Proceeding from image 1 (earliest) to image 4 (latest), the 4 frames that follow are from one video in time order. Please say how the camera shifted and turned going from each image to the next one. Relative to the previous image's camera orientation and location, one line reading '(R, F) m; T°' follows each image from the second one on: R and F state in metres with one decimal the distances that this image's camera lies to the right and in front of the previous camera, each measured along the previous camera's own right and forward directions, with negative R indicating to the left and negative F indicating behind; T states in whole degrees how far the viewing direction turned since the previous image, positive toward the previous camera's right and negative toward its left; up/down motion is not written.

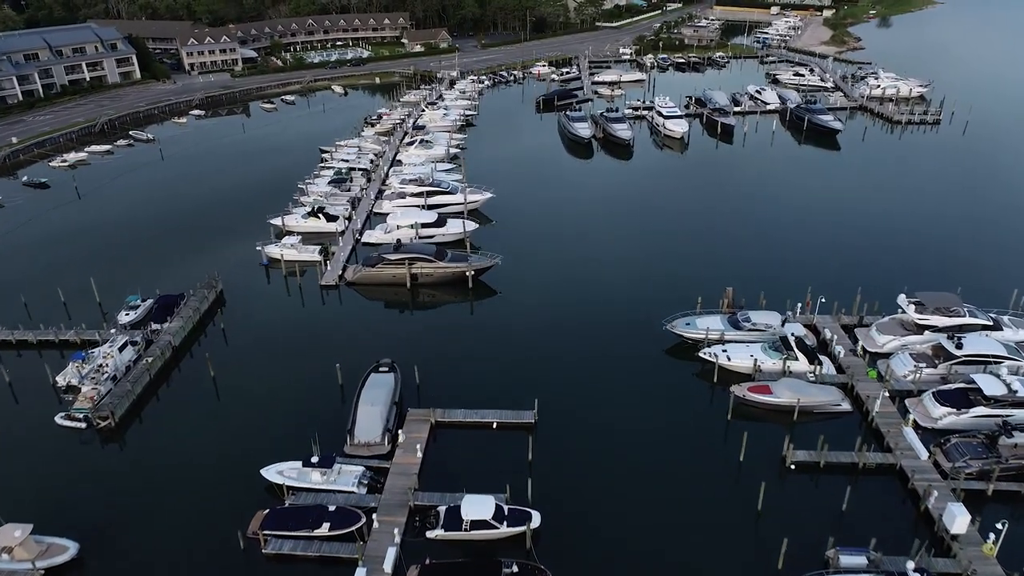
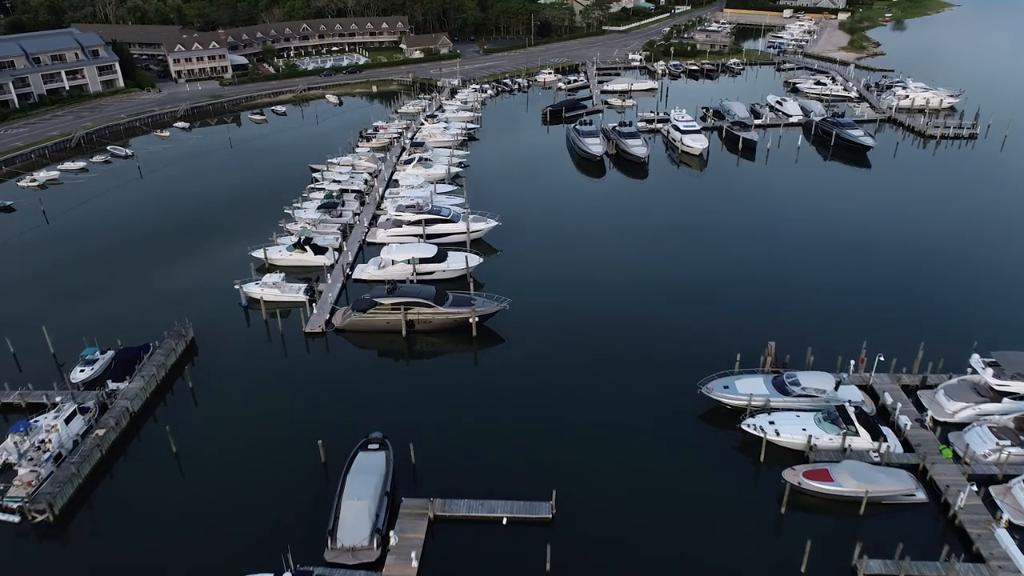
(-0.4, +3.8) m; 0°
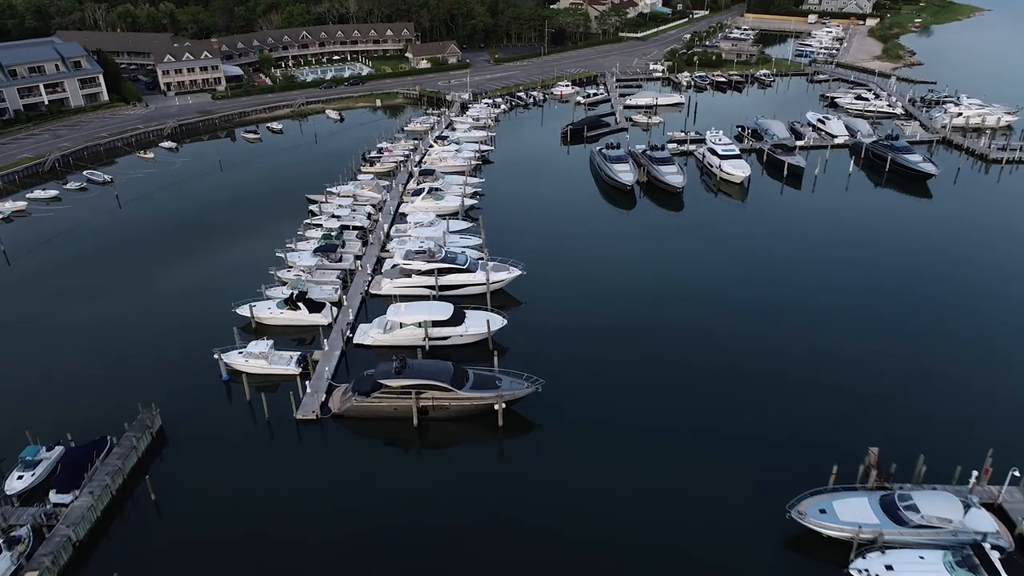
(-1.2, +5.1) m; 0°
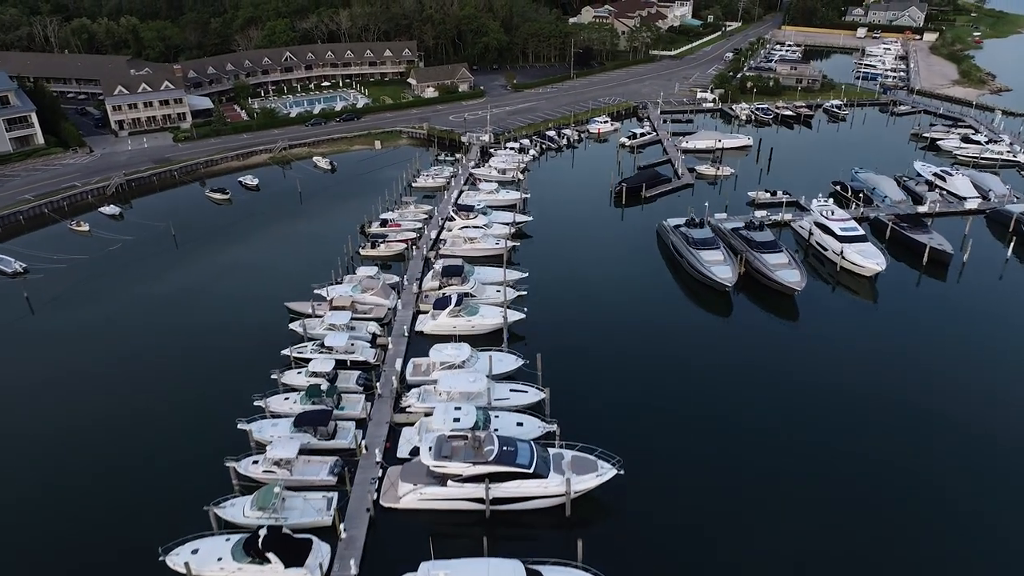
(-3.2, +11.5) m; +1°
